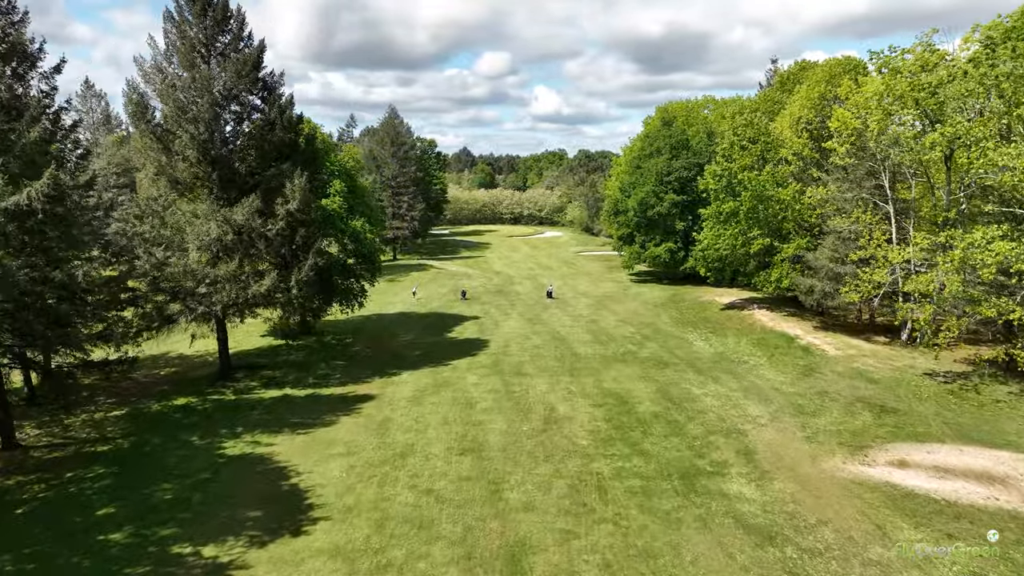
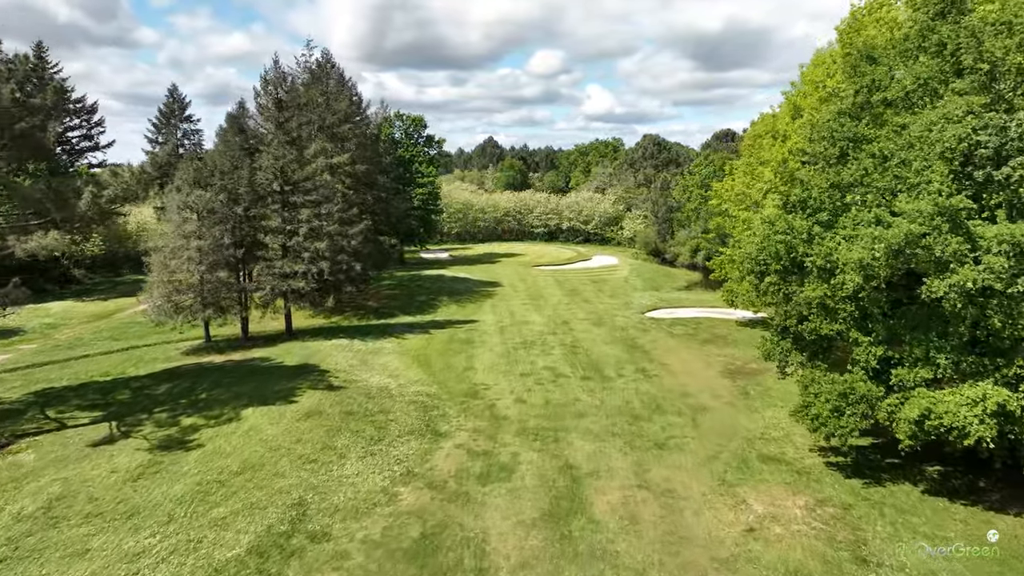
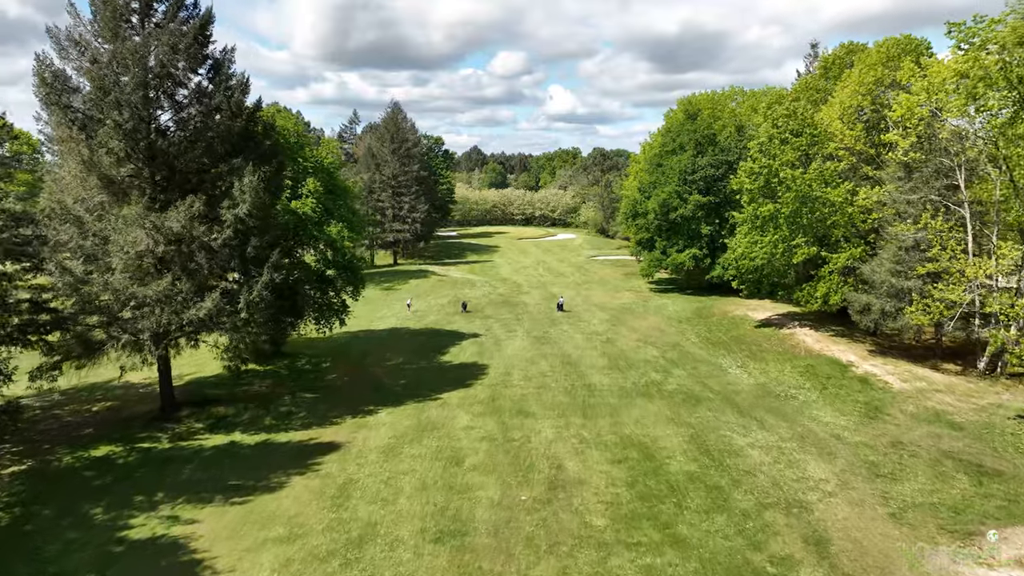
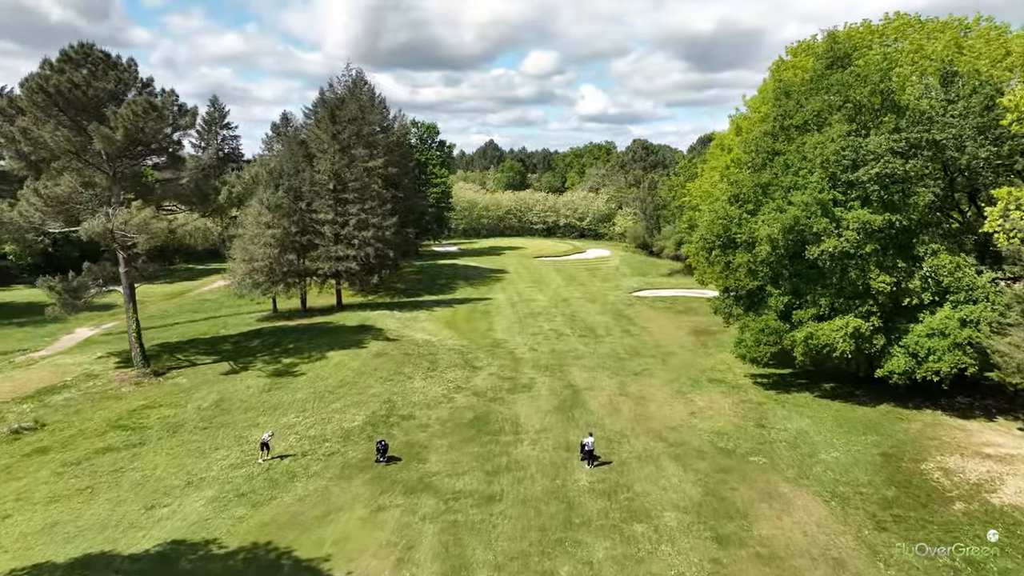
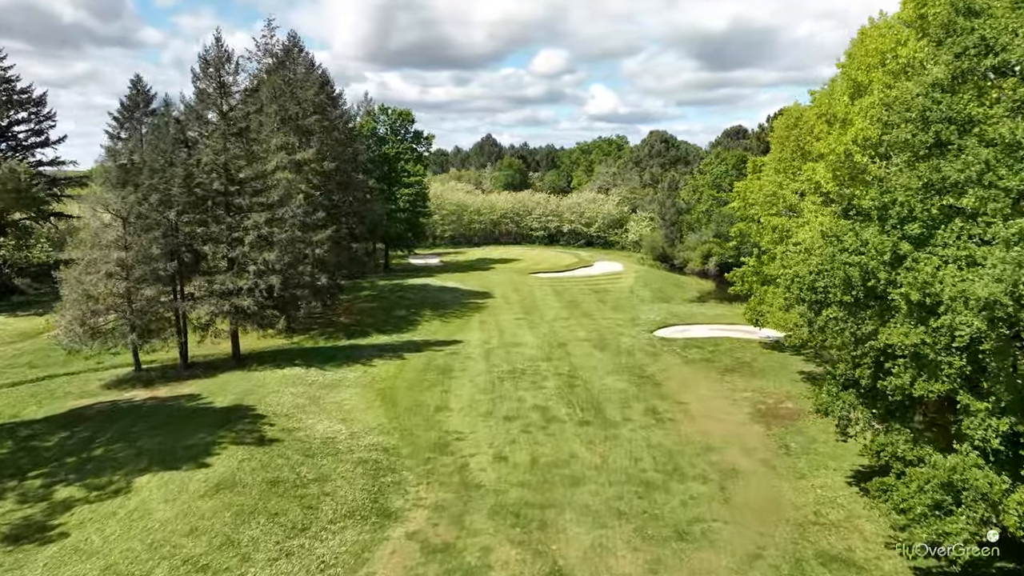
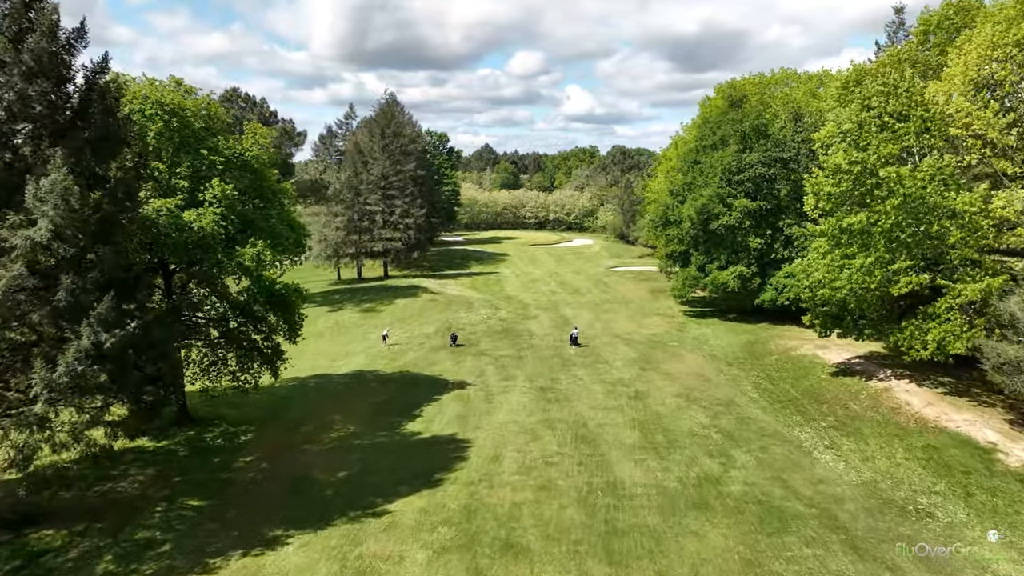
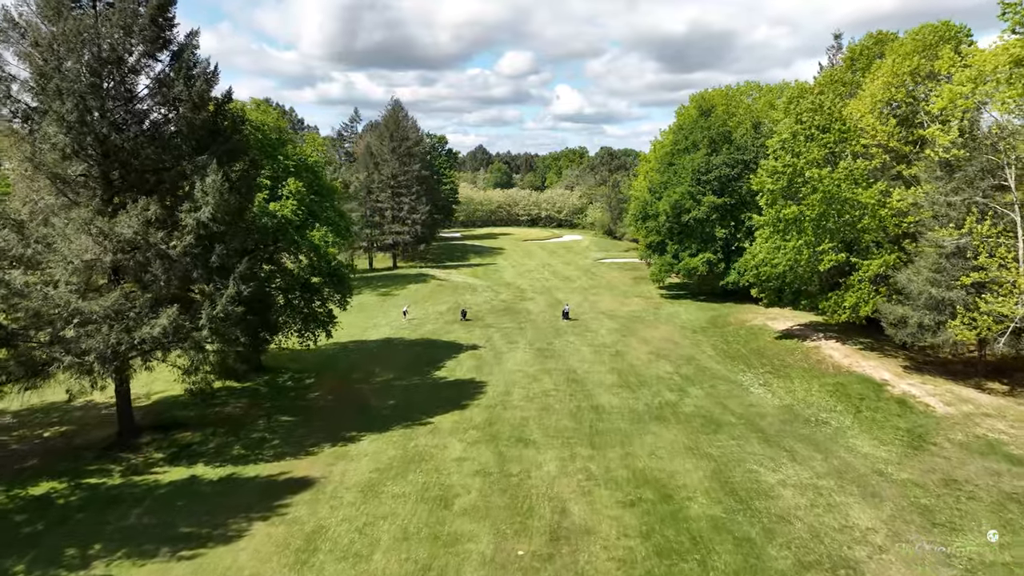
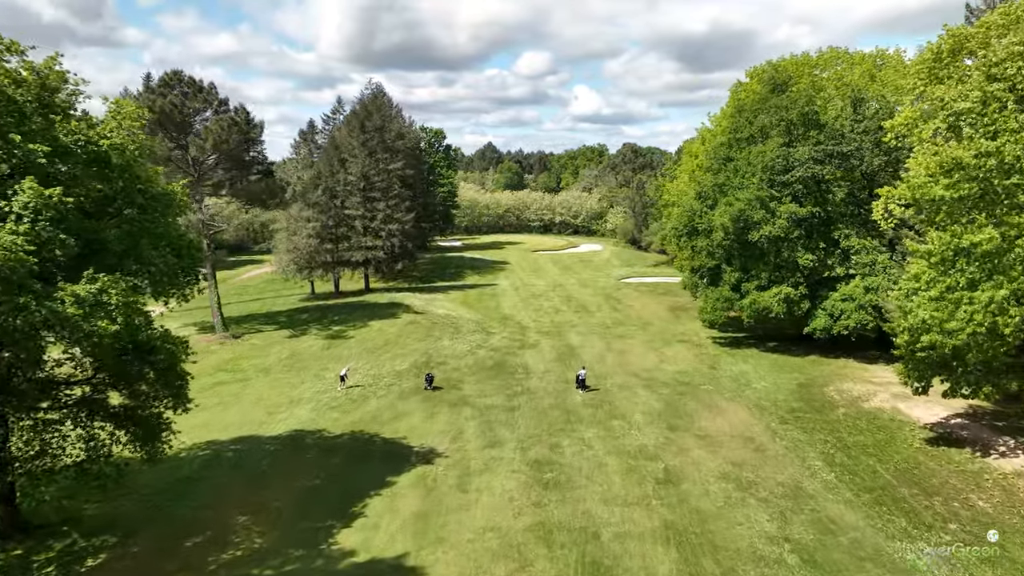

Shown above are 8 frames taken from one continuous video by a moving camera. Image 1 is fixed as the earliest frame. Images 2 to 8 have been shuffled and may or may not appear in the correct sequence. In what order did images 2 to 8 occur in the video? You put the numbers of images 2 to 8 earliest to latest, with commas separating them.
3, 7, 6, 8, 4, 2, 5
